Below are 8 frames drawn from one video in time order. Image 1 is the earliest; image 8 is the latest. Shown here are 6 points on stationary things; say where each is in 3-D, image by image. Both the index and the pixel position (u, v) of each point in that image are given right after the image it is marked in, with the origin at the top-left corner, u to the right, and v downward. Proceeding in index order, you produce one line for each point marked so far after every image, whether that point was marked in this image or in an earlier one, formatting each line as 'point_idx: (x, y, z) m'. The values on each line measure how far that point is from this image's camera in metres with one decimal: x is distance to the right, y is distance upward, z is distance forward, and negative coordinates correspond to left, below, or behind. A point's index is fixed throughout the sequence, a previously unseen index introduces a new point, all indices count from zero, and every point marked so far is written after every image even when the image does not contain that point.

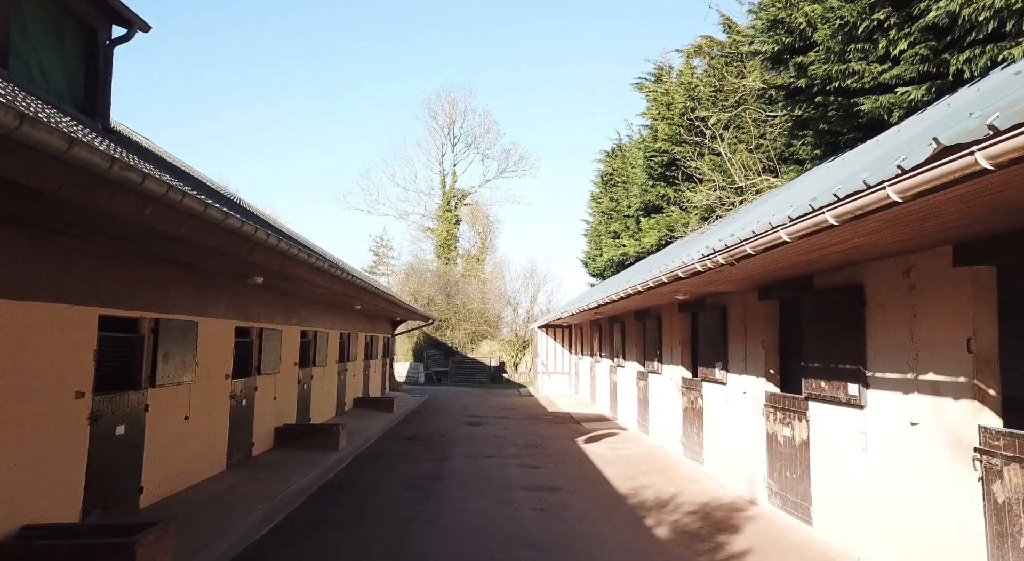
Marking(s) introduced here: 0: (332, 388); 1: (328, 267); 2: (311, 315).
0: (-3.9, -2.4, +15.9) m
1: (-2.2, +0.1, +8.6) m
2: (-3.8, -0.6, +13.5) m
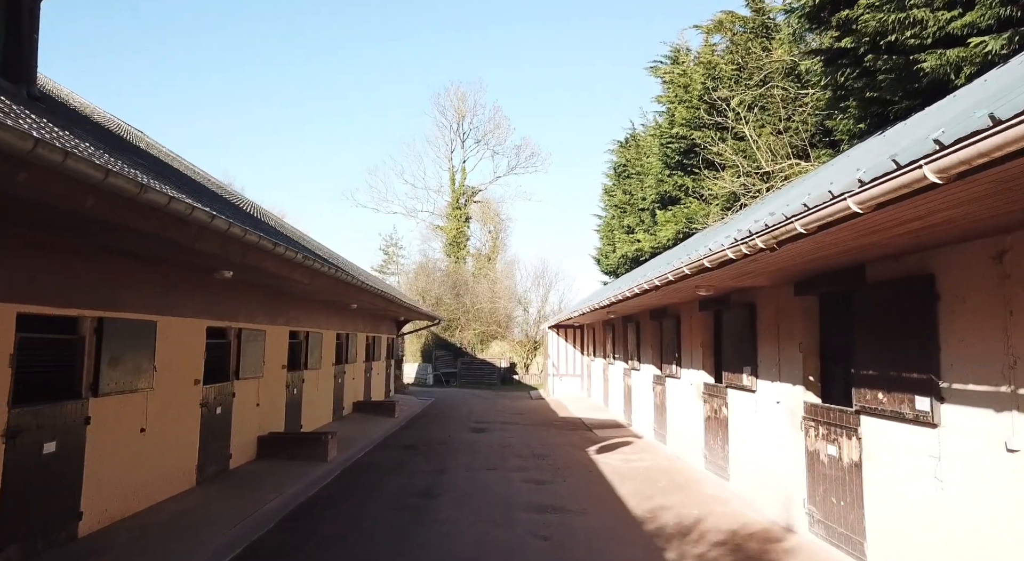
0: (-3.8, -2.3, +14.9) m
1: (-2.2, +0.2, +7.6) m
2: (-3.7, -0.6, +12.6) m
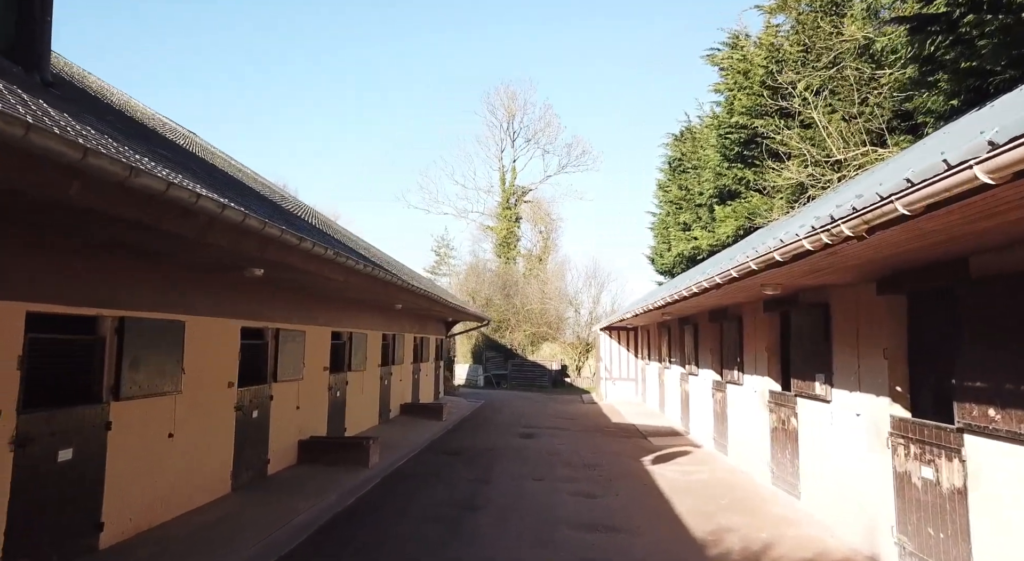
0: (-2.8, -2.3, +14.6) m
1: (-1.7, +0.2, +7.2) m
2: (-2.9, -0.6, +12.3) m
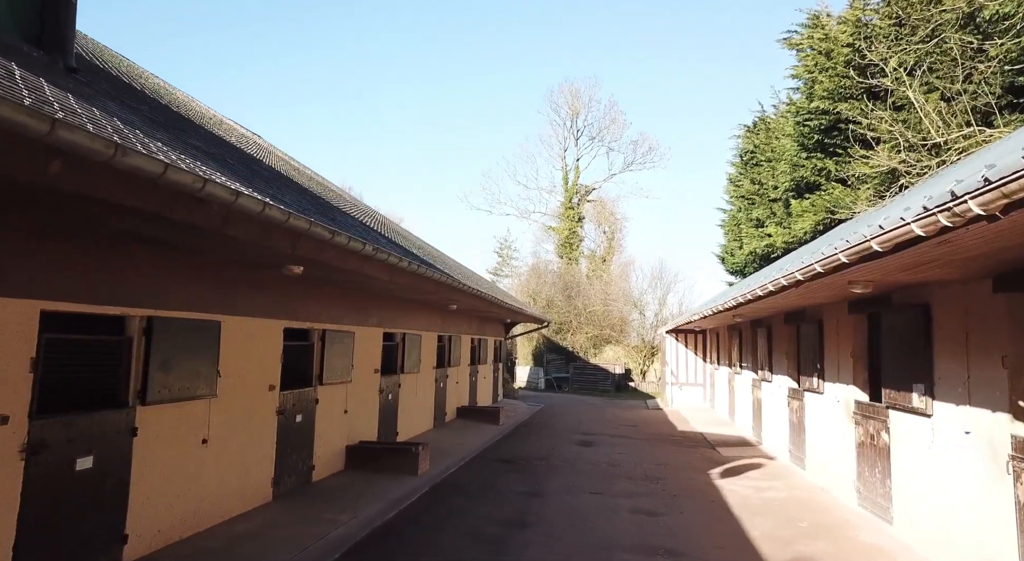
0: (-1.6, -2.3, +14.2) m
1: (-1.2, +0.2, +6.7) m
2: (-1.9, -0.6, +11.9) m
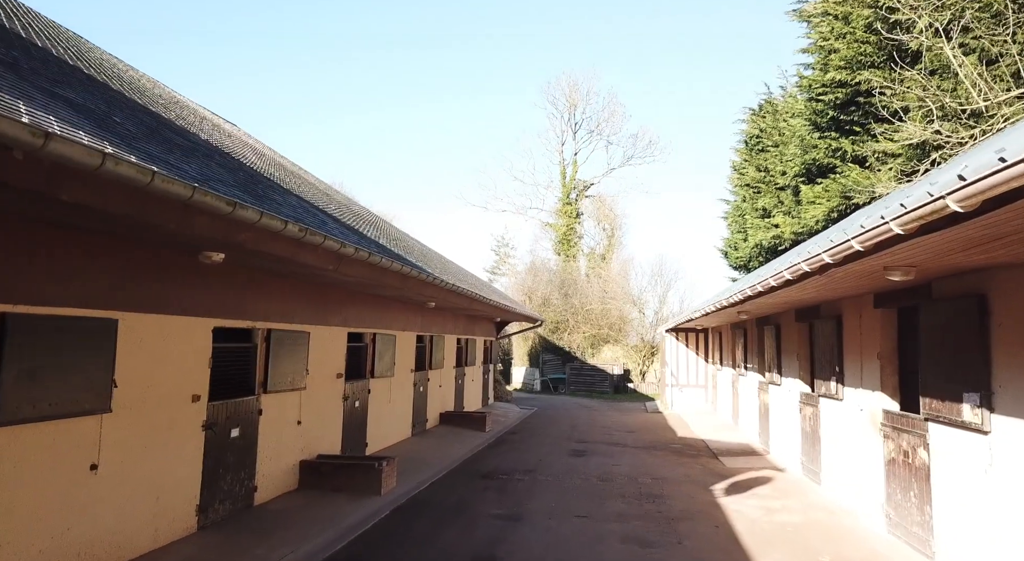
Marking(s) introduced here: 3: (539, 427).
0: (-1.9, -2.2, +13.0) m
1: (-1.5, +0.3, +5.6) m
2: (-2.2, -0.5, +10.7) m
3: (+0.6, -3.4, +16.8) m
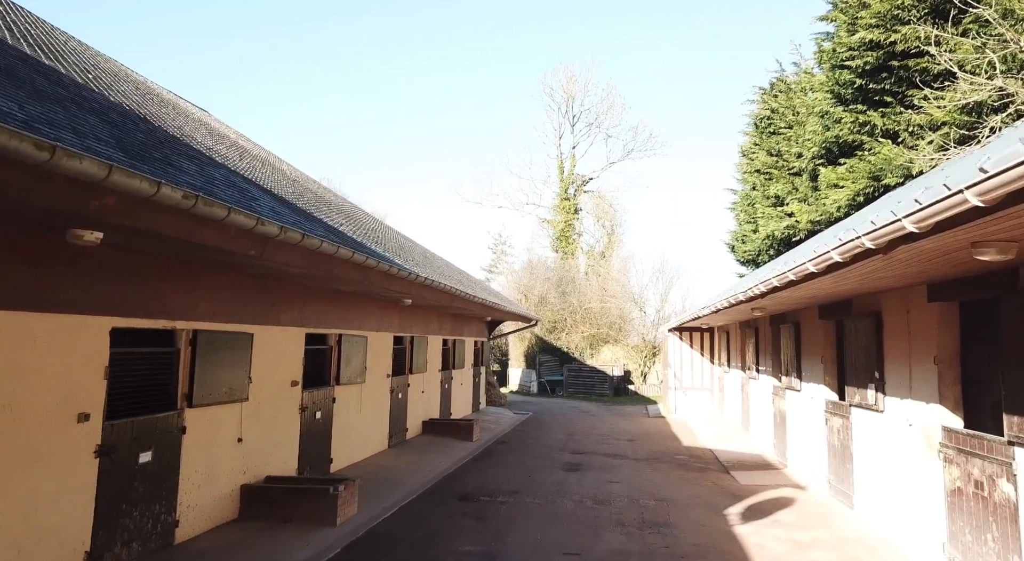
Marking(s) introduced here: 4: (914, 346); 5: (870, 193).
0: (-2.1, -2.1, +11.7) m
1: (-1.7, +0.4, +4.3) m
2: (-2.4, -0.4, +9.4) m
3: (+0.4, -3.3, +15.5) m
4: (+3.4, -0.6, +6.1) m
5: (+4.9, +1.2, +9.8) m
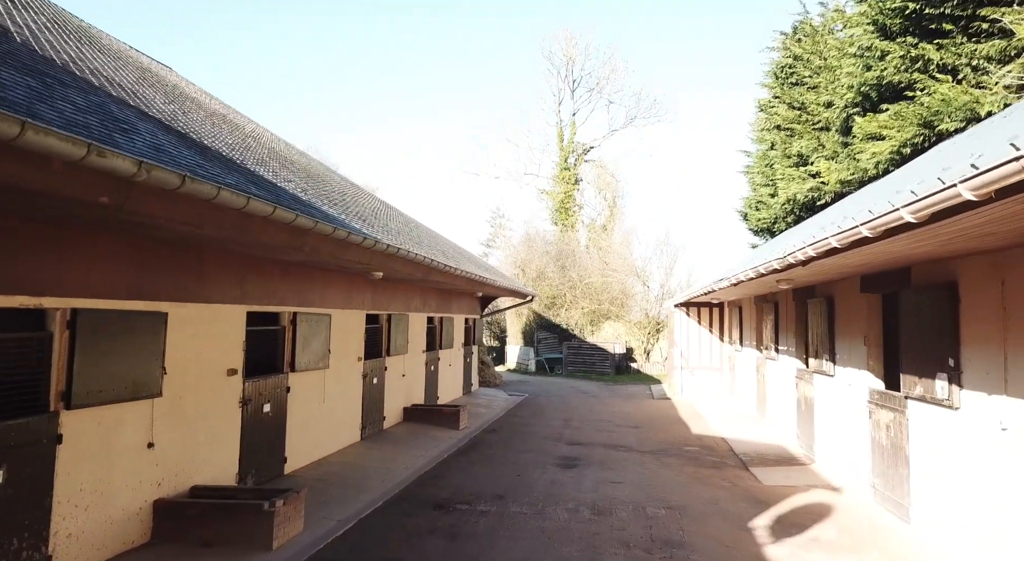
0: (-2.3, -1.7, +10.3) m
1: (-1.9, +0.6, +2.7) m
2: (-2.6, -0.1, +7.9) m
3: (+0.3, -2.7, +14.1) m
4: (+3.2, -0.3, +4.6) m
5: (+4.7, +1.6, +8.3) m
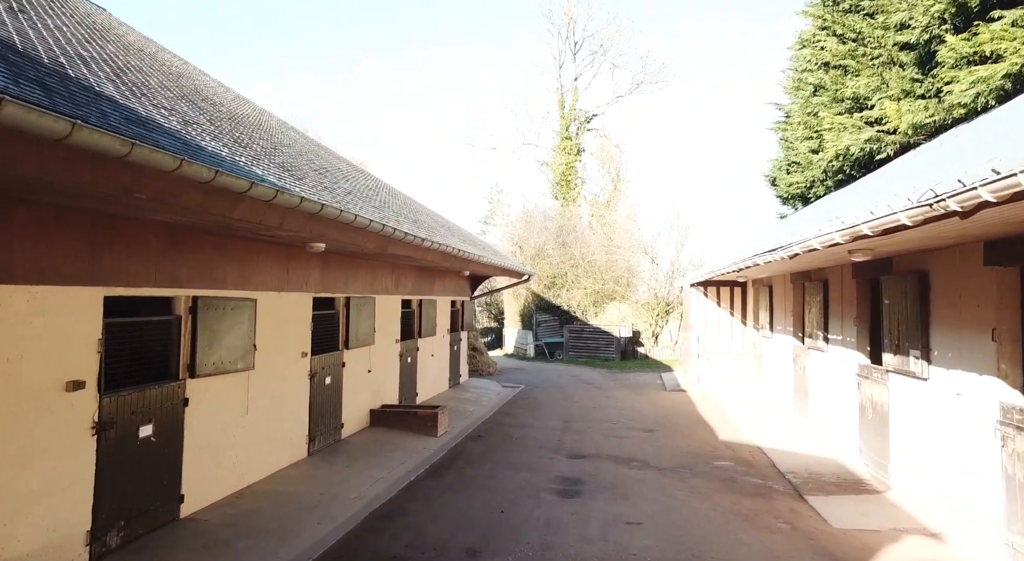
0: (-2.5, -1.4, +8.0) m
1: (-2.1, +0.7, +0.4) m
2: (-2.8, +0.2, +5.6) m
3: (+0.1, -2.3, +11.9) m
4: (+3.0, -0.1, +2.3) m
5: (+4.5, +1.8, +5.9) m
